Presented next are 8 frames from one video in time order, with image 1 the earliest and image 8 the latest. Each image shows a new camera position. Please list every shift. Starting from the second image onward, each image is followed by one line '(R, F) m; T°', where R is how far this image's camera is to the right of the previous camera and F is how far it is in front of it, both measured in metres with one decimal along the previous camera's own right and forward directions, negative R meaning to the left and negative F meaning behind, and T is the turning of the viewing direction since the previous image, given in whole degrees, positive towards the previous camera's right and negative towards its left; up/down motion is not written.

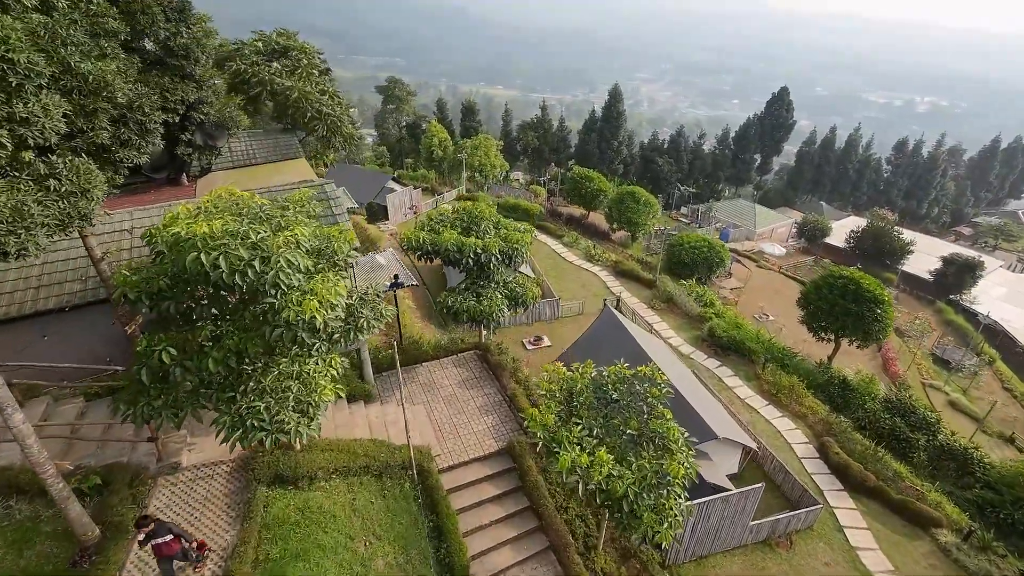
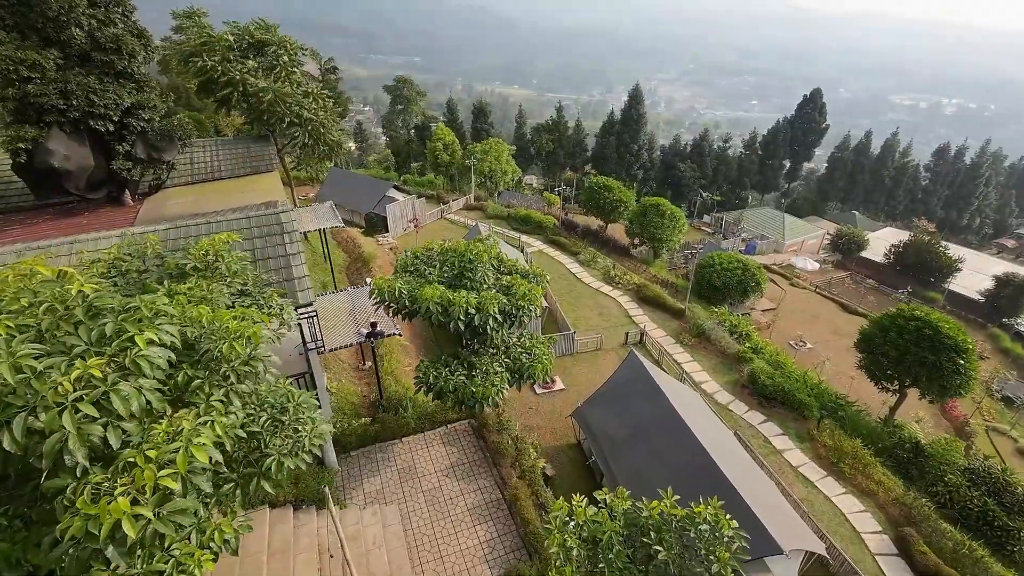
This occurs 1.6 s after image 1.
(+0.2, +2.8) m; -1°
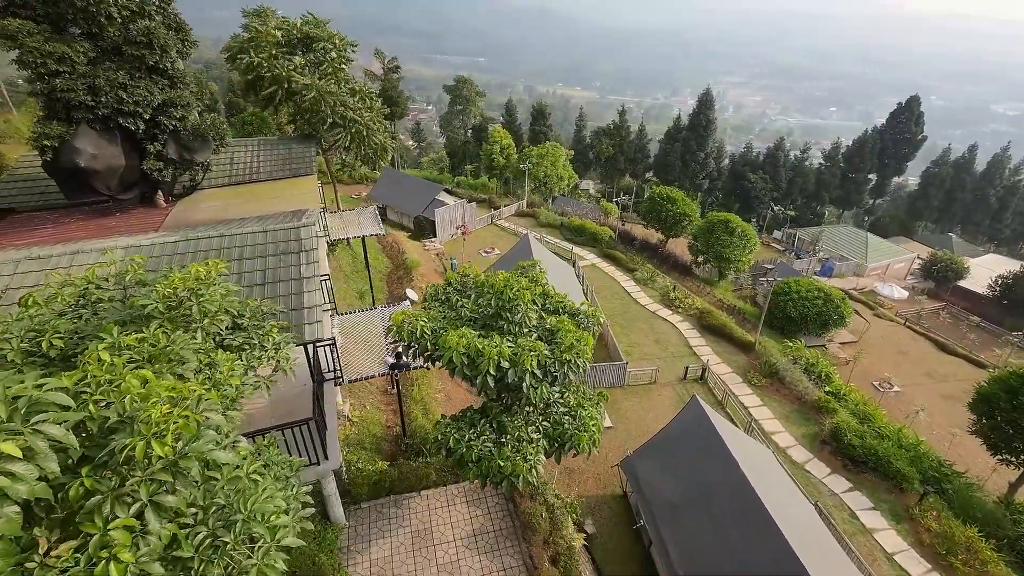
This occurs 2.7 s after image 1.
(+0.1, +1.6) m; -6°
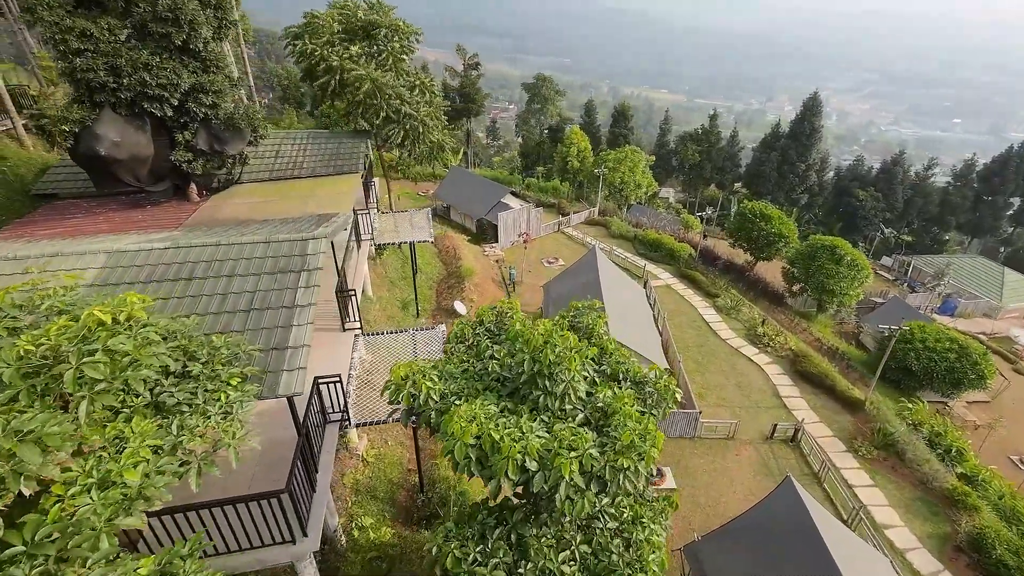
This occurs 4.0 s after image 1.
(+0.2, +2.1) m; -8°
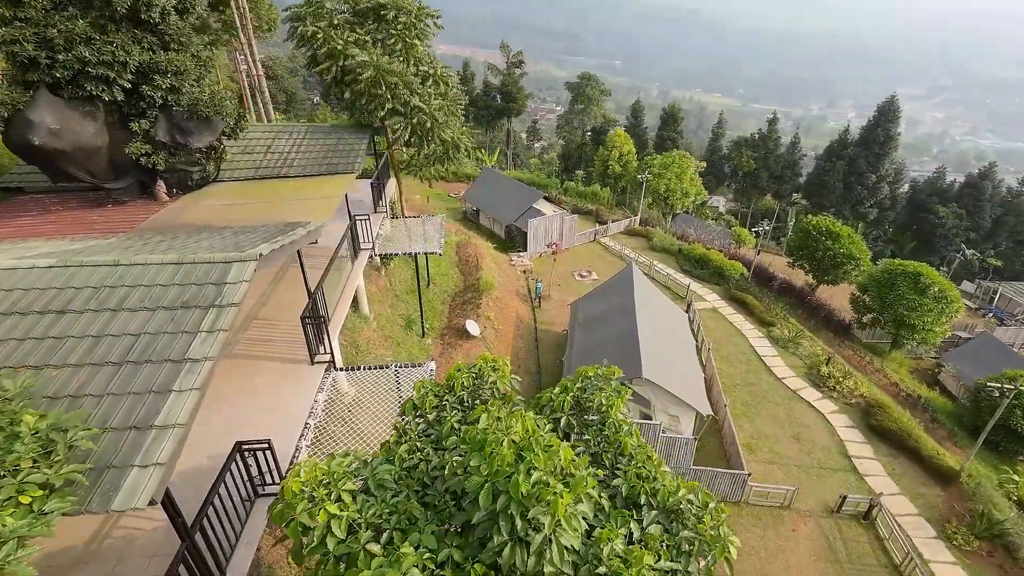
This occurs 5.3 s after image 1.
(+0.6, +2.1) m; -5°
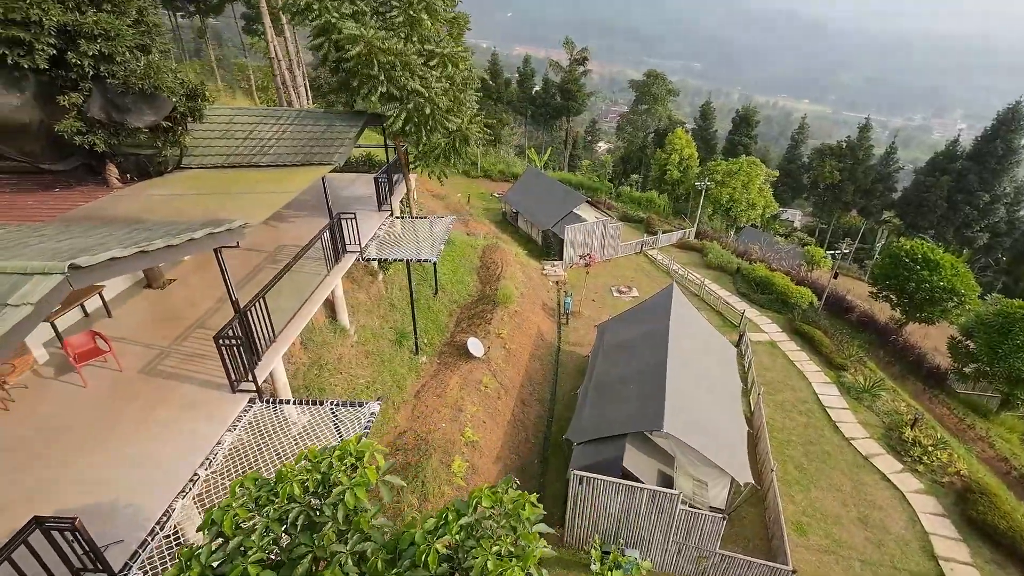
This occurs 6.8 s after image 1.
(+1.3, +2.1) m; -7°
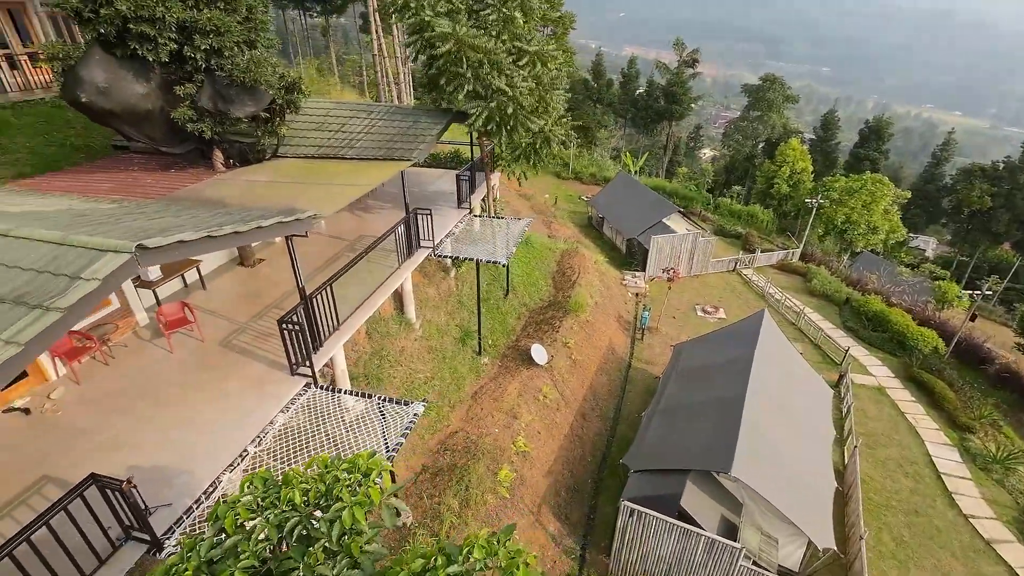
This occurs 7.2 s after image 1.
(+0.4, +0.4) m; -10°
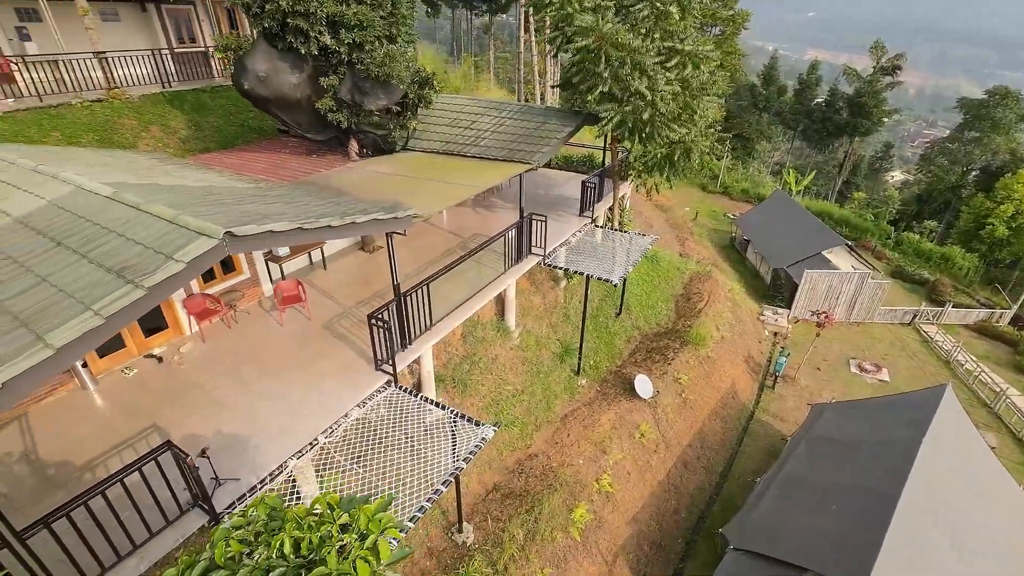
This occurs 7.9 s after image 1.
(+0.3, +0.8) m; -15°
